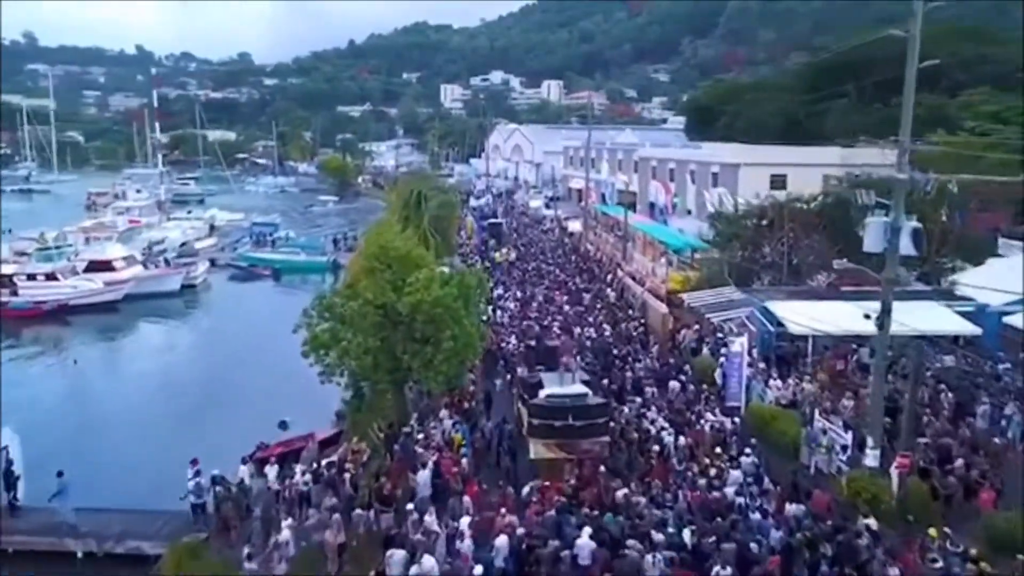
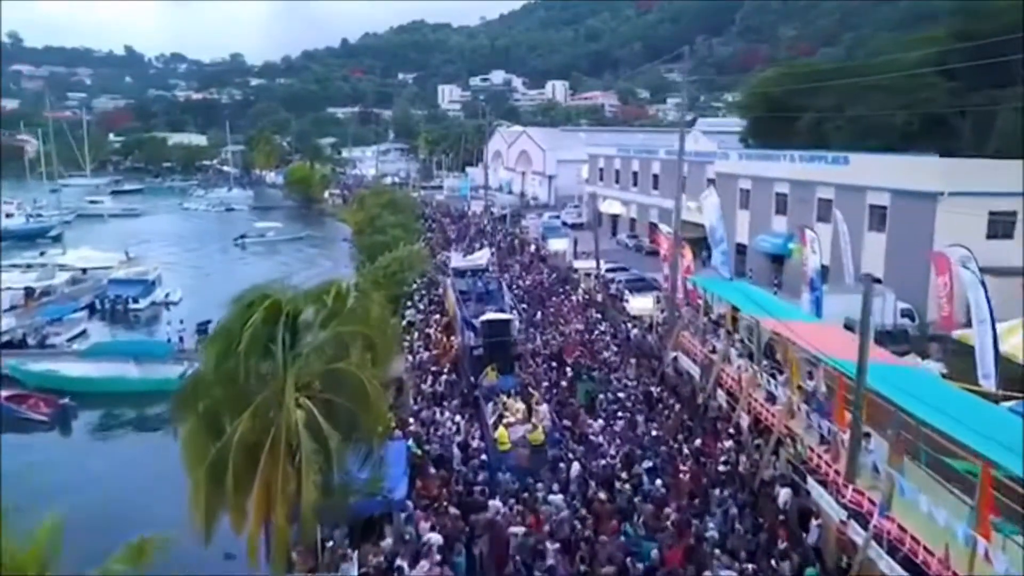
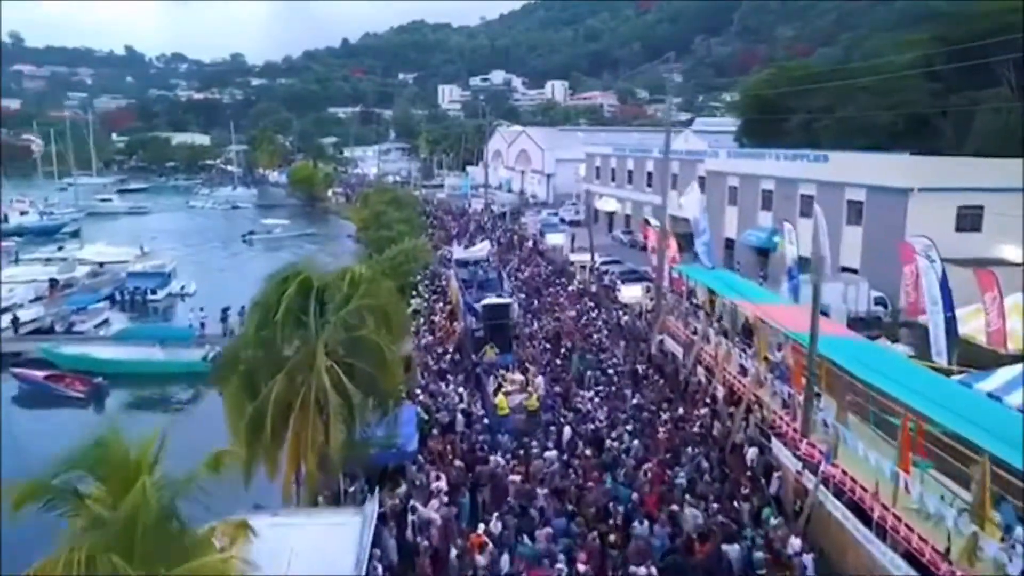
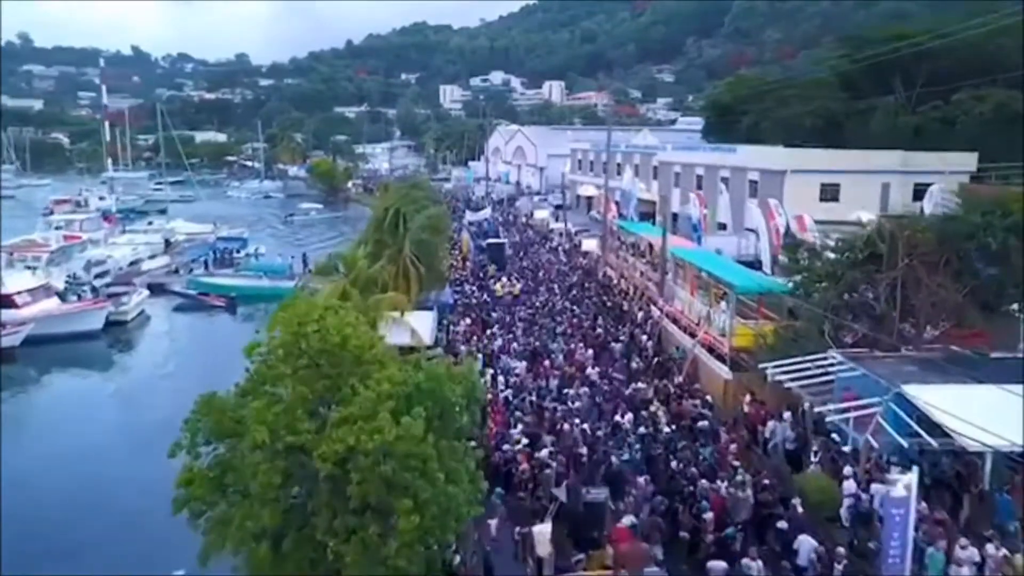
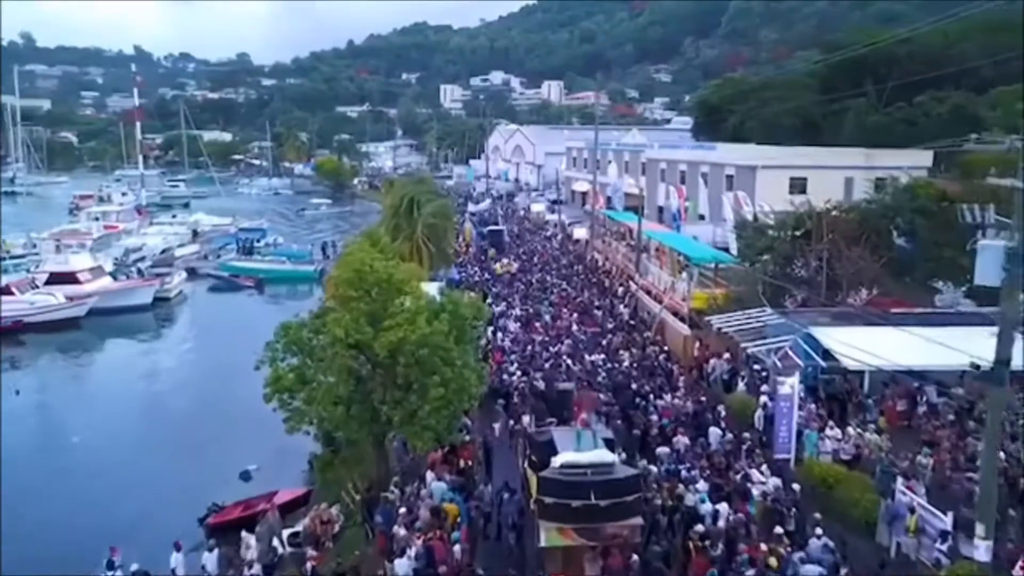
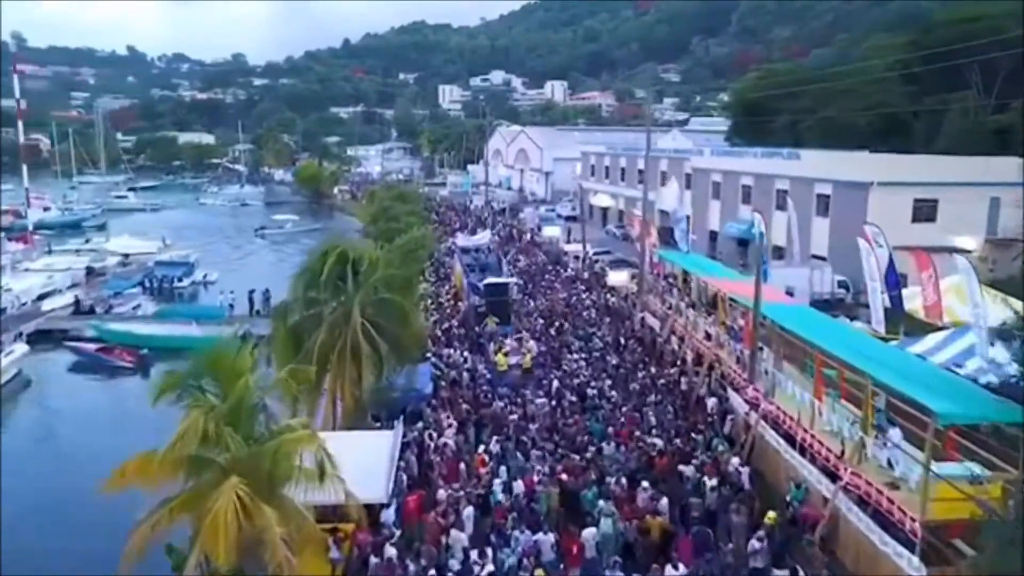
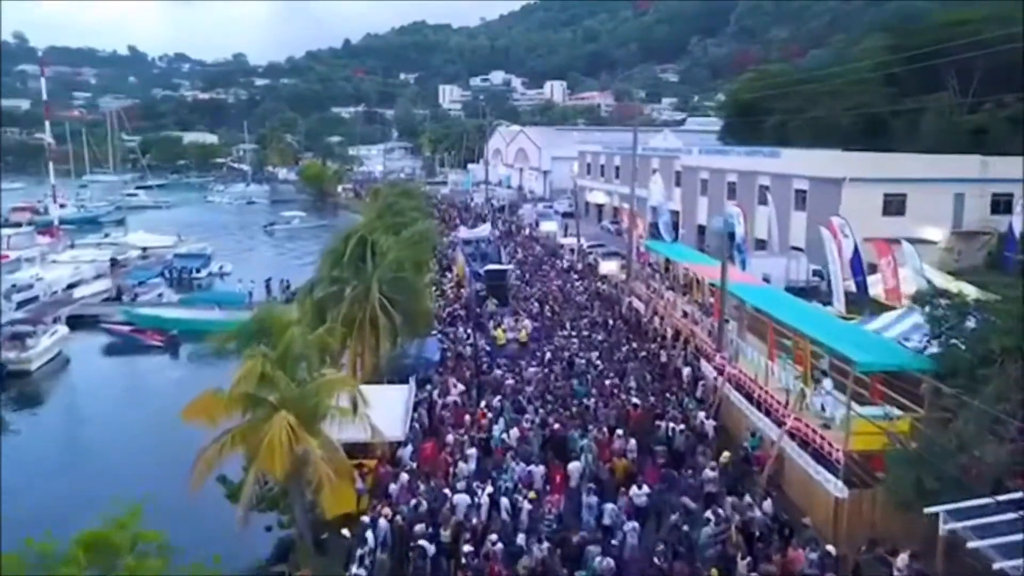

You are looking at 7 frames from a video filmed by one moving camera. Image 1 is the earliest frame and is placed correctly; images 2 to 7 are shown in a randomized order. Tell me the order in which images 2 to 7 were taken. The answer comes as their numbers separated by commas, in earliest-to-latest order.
5, 4, 7, 6, 3, 2
